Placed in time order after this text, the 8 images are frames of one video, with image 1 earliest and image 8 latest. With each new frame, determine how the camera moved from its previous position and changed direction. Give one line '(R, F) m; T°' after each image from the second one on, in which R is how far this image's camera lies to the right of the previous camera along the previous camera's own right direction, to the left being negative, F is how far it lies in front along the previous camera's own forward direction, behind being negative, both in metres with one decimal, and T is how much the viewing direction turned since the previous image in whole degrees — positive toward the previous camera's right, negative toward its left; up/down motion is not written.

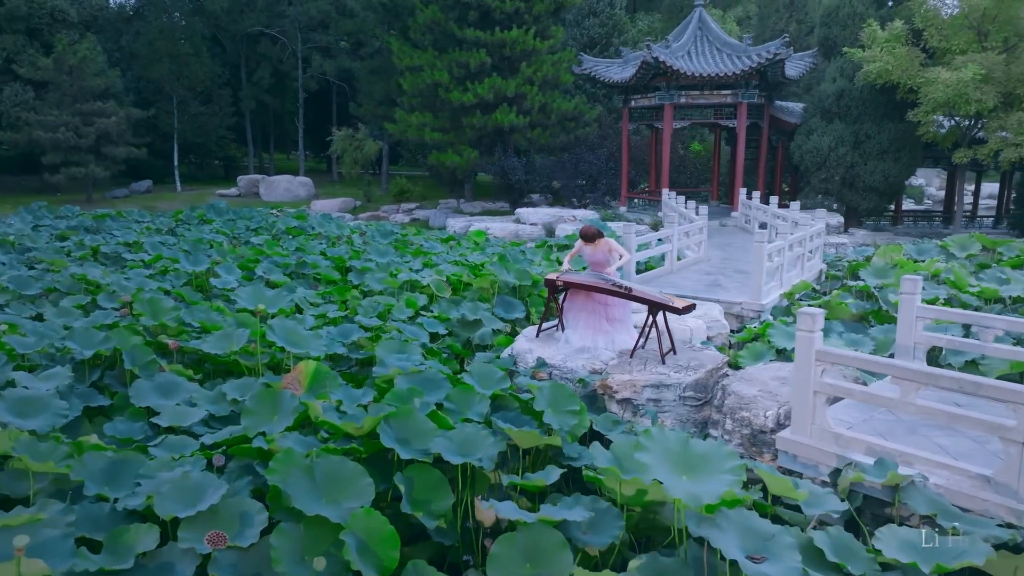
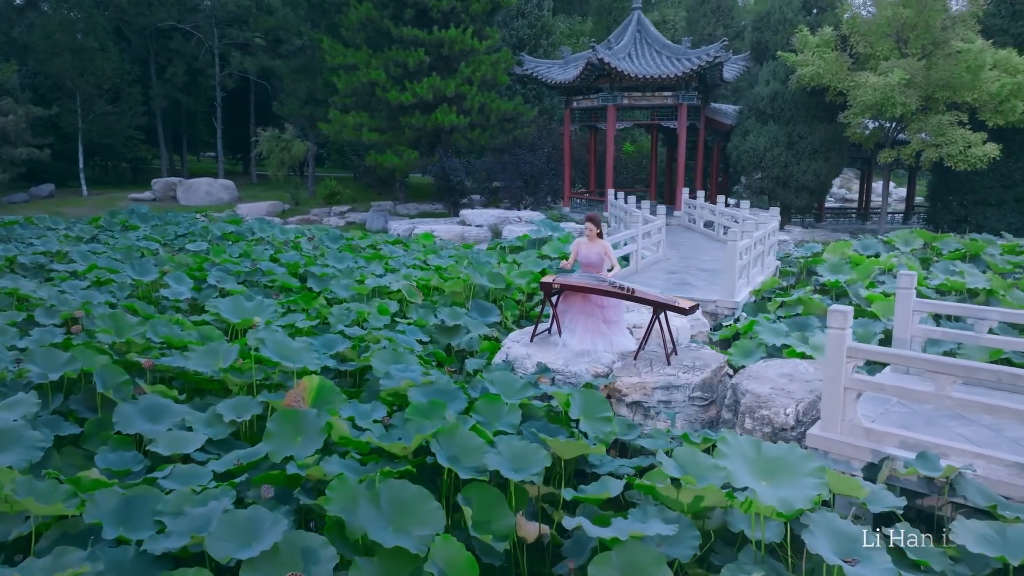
(-0.6, +0.2) m; +7°
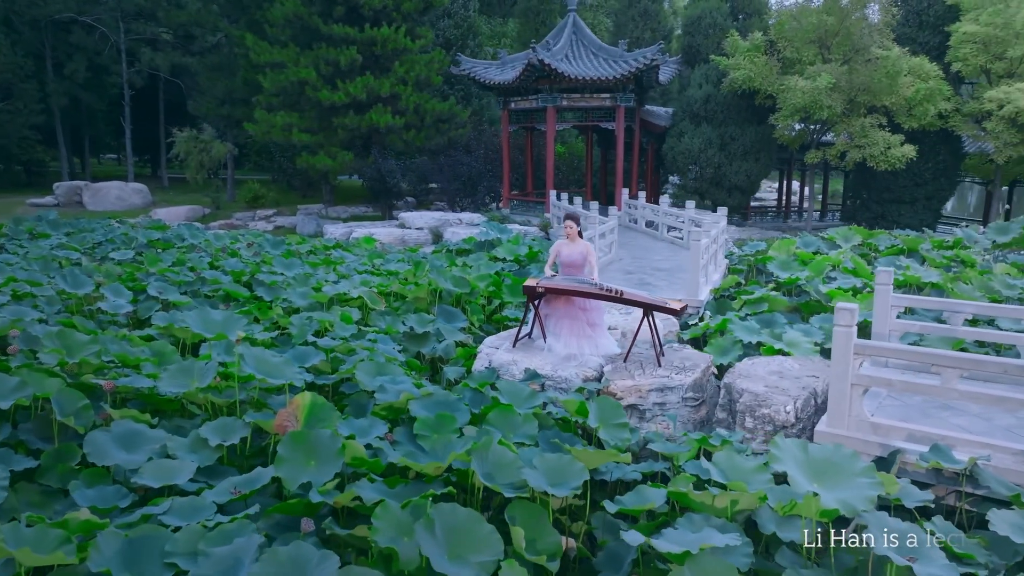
(-0.5, +0.2) m; +7°
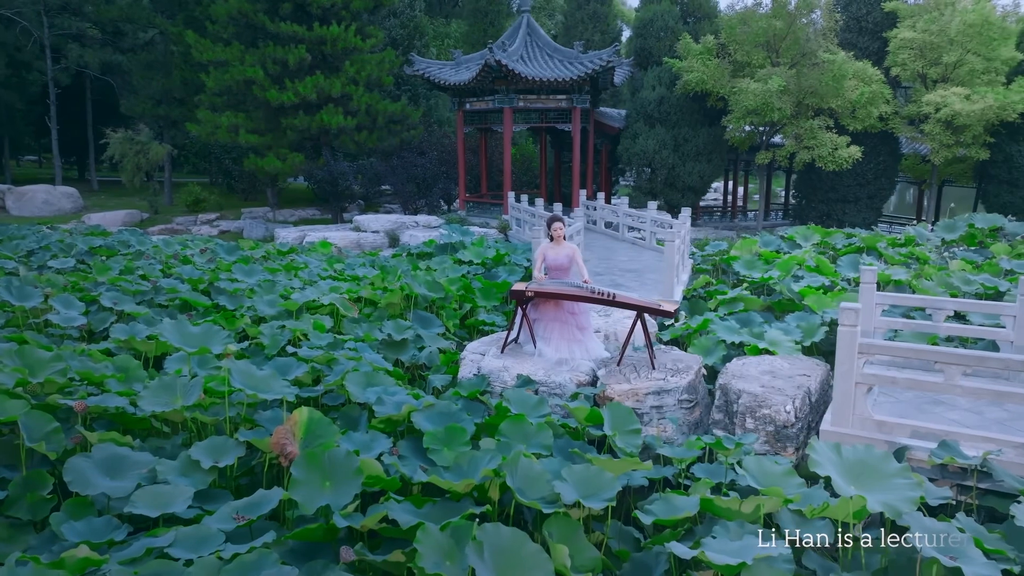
(-0.3, +0.1) m; +5°
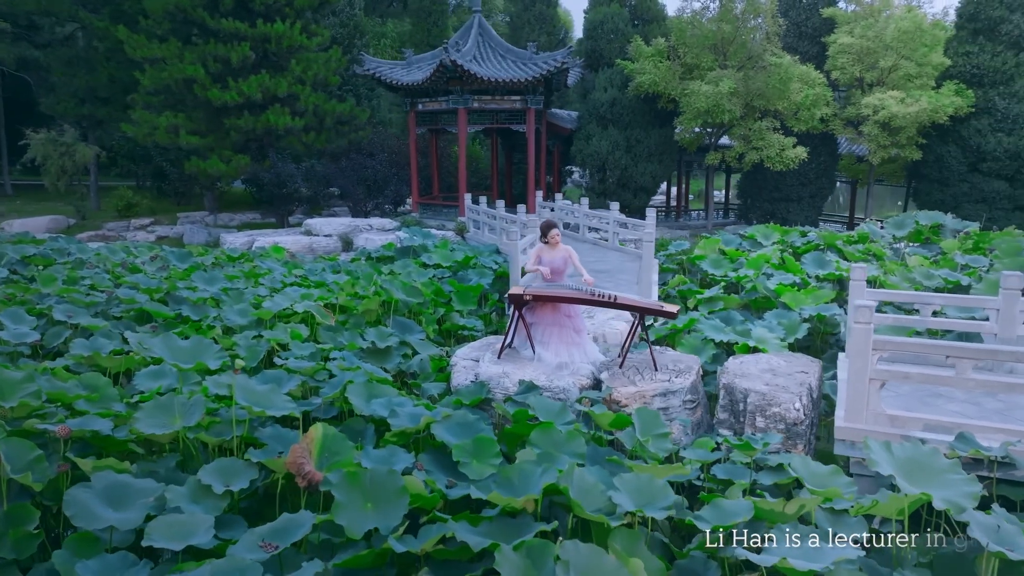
(-0.4, +0.1) m; +5°
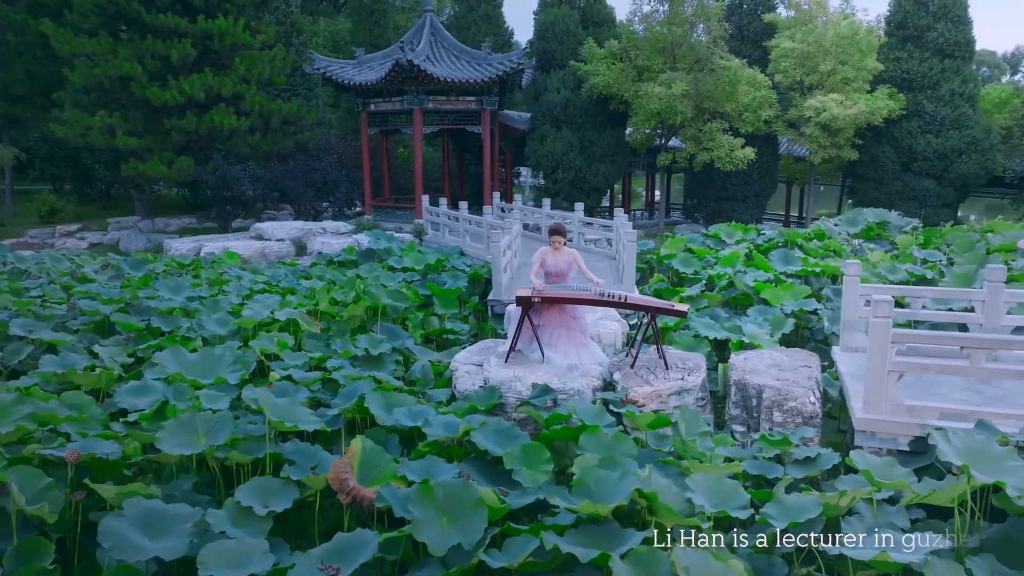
(-0.5, +0.1) m; +6°
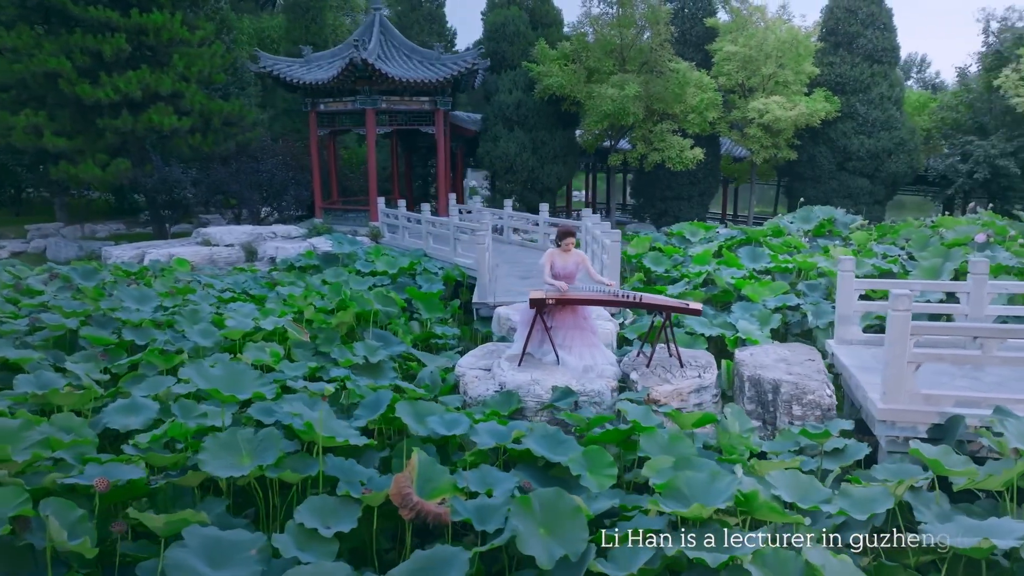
(-0.6, +0.1) m; +6°
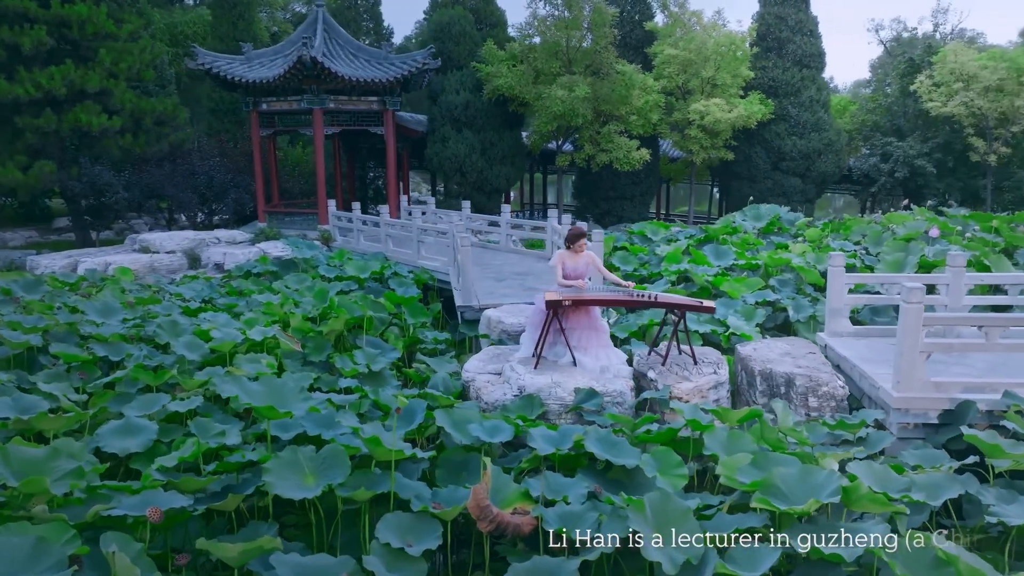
(-0.6, +0.1) m; +7°
